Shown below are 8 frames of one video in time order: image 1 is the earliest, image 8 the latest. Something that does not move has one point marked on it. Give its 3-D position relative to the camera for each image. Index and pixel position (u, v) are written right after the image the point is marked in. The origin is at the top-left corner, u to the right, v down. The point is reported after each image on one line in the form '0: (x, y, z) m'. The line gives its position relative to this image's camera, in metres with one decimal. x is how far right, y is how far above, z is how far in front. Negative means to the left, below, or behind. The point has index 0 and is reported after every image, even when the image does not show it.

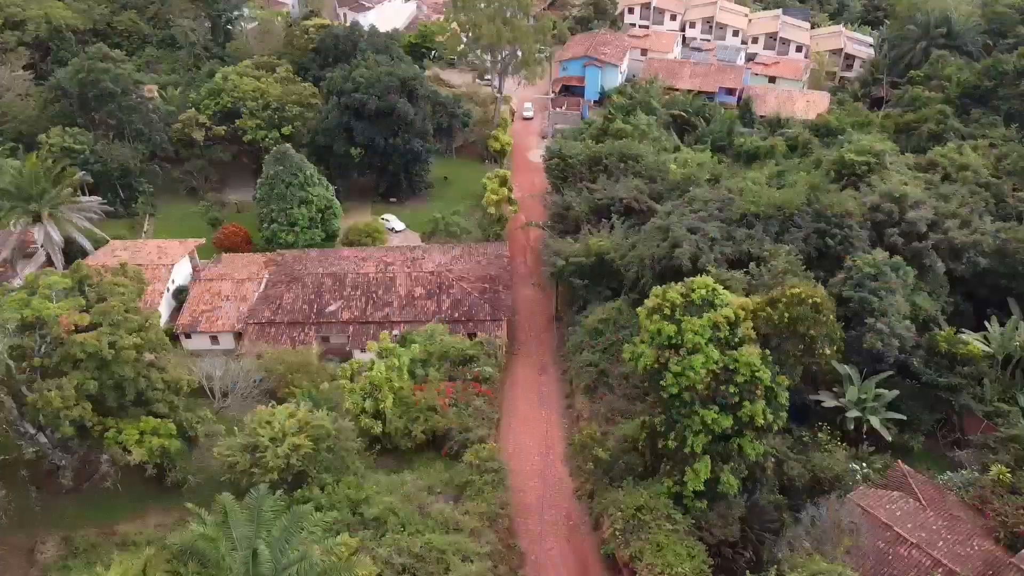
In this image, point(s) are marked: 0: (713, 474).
0: (+4.4, -4.0, +17.8) m
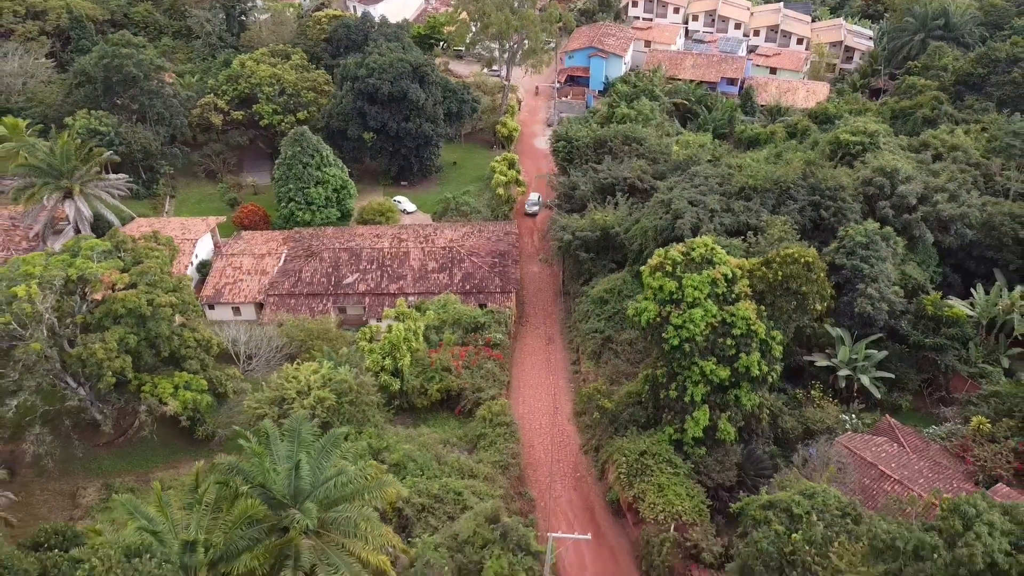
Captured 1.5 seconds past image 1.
0: (+4.6, -3.1, +19.0) m
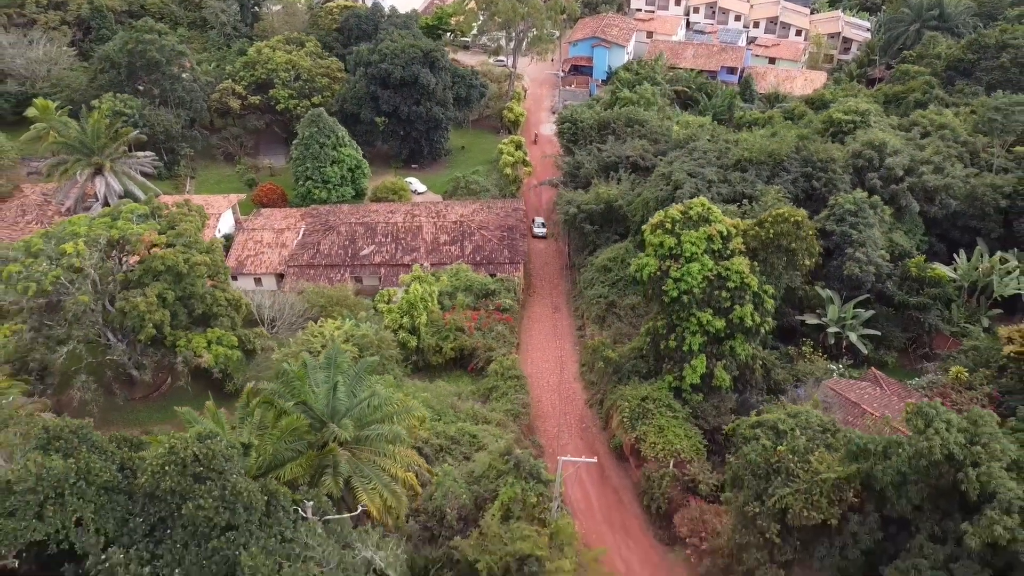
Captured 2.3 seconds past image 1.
0: (+4.9, -2.1, +20.5) m
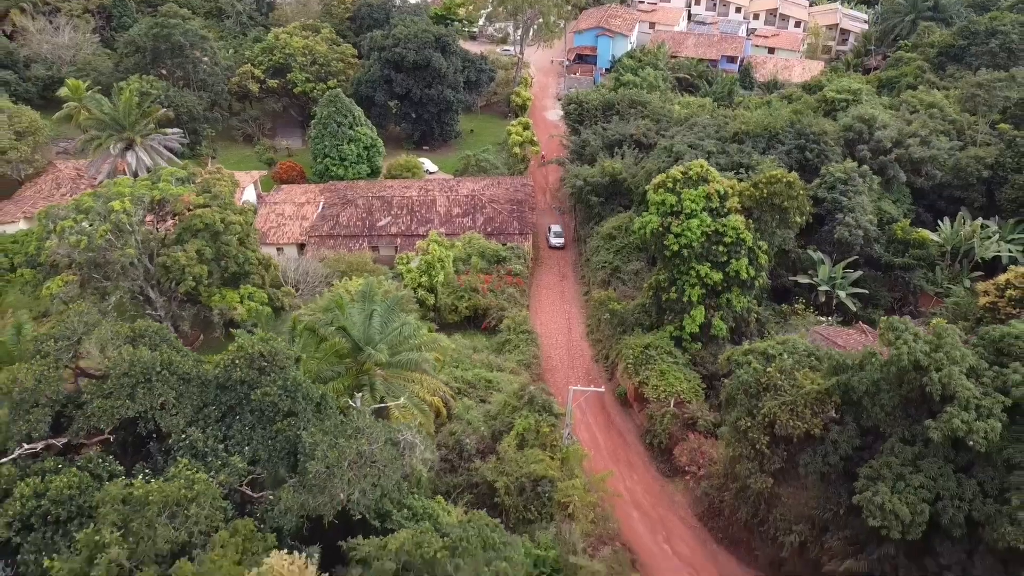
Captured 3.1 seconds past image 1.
0: (+5.3, -0.9, +22.2) m
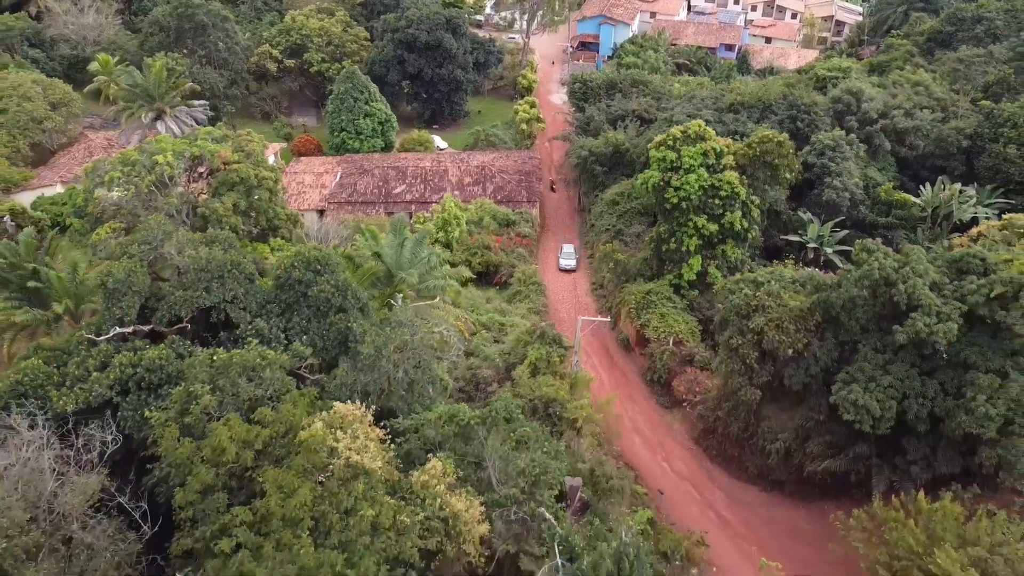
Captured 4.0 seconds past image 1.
0: (+5.6, +0.6, +24.1) m
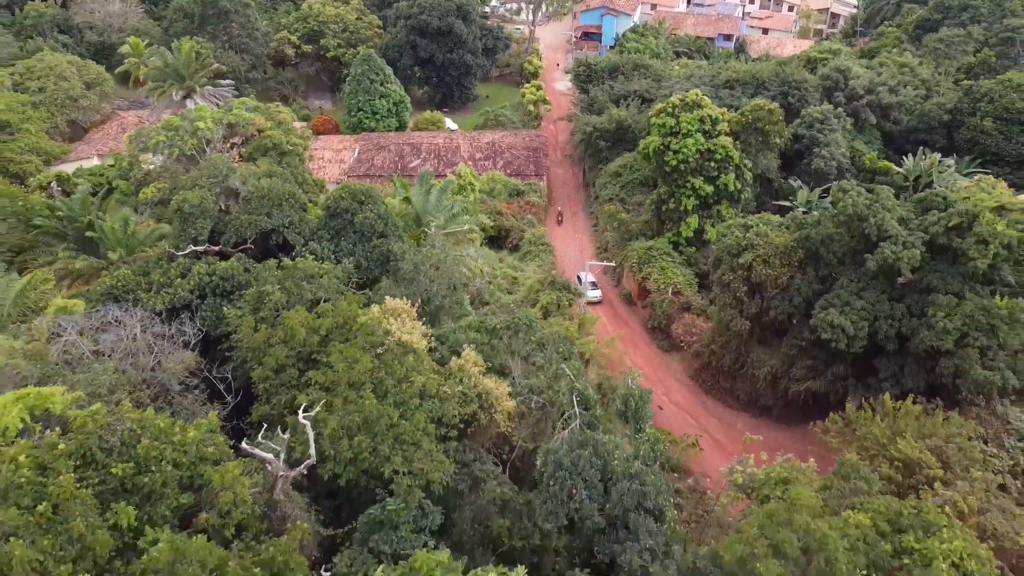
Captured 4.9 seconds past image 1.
0: (+6.0, +2.0, +26.1) m
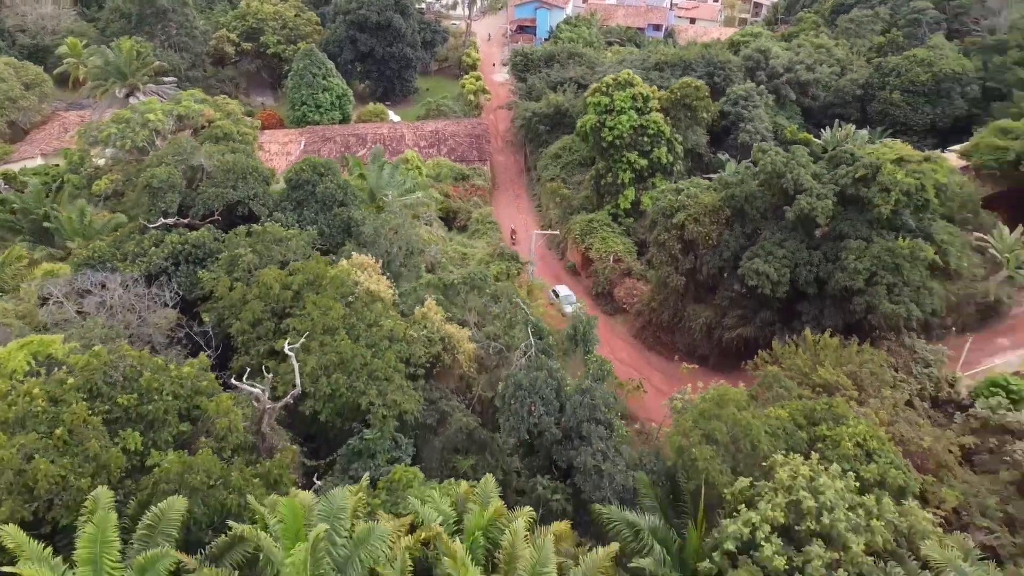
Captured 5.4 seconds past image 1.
0: (+4.2, +3.0, +27.8) m
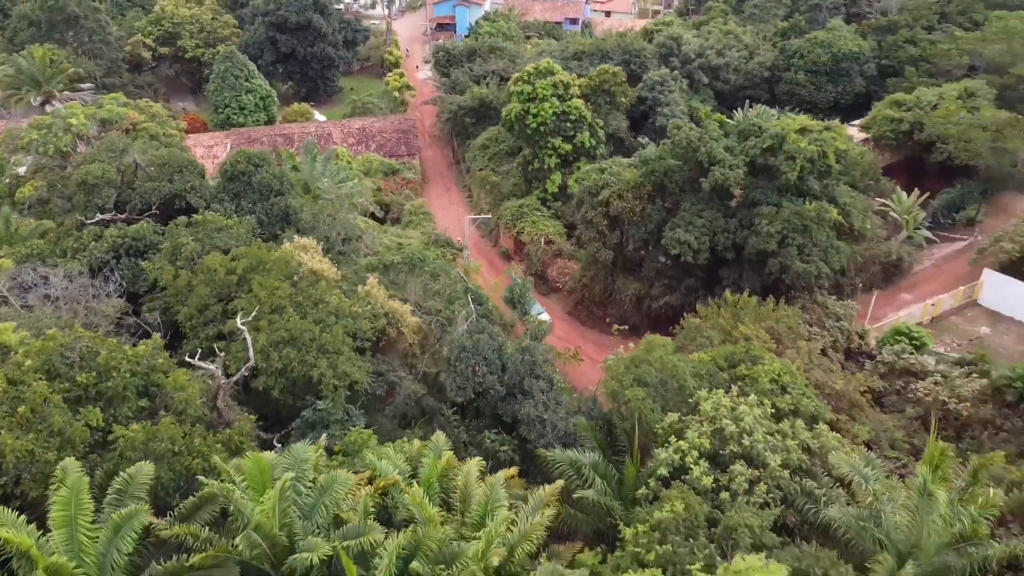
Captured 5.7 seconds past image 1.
0: (+1.8, +3.7, +28.8) m
